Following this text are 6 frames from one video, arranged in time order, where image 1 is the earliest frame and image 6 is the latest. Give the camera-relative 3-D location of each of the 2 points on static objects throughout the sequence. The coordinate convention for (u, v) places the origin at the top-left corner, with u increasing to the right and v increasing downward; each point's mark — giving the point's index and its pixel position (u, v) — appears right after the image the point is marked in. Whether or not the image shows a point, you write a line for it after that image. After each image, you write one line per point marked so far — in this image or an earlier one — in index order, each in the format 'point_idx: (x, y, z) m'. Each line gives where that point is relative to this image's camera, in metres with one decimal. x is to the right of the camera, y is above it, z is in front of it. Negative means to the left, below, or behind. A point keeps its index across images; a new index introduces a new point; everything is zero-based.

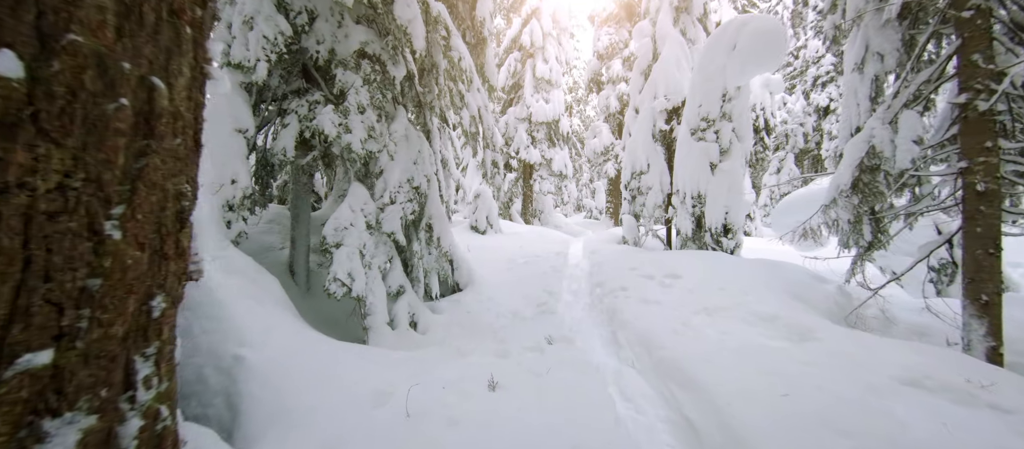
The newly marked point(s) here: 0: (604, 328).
0: (+1.4, -1.6, +5.7) m
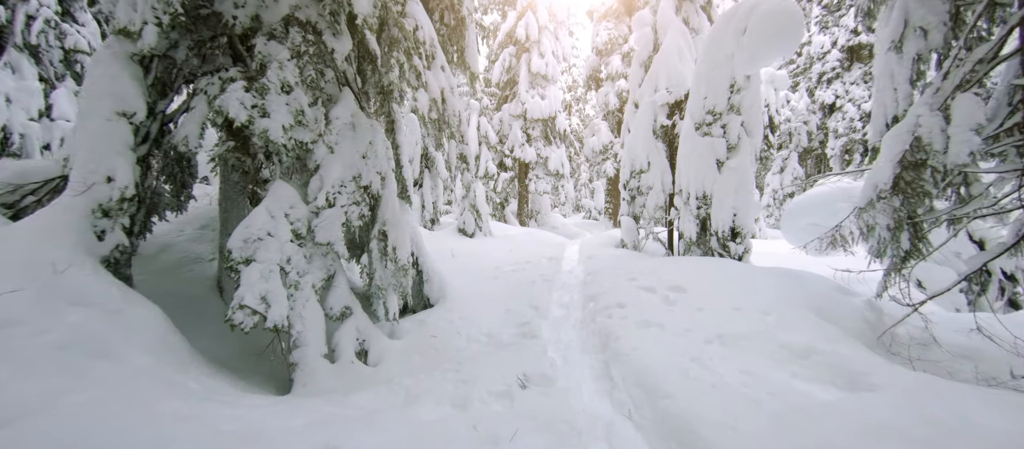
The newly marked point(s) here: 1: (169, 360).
0: (+1.0, -1.7, +4.7) m
1: (-2.7, -1.1, +3.0) m
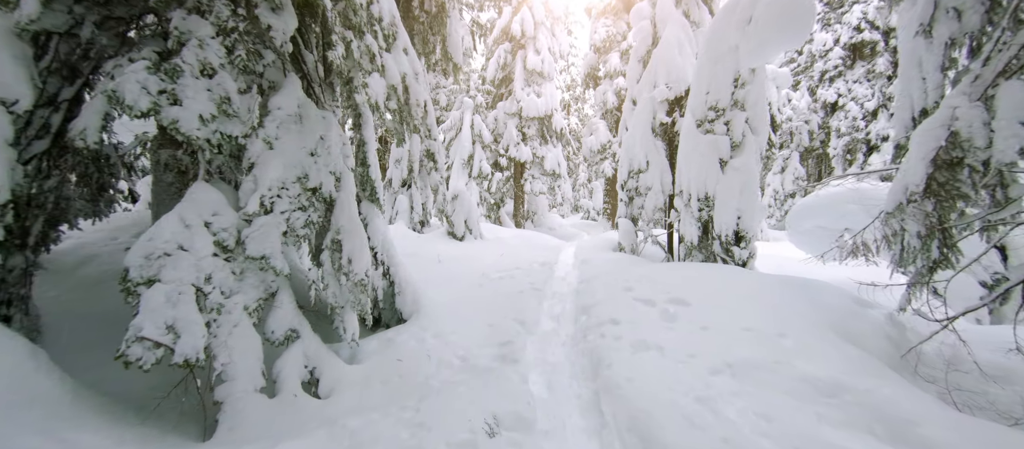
0: (+0.8, -1.7, +4.1) m
1: (-3.0, -1.2, +2.3) m
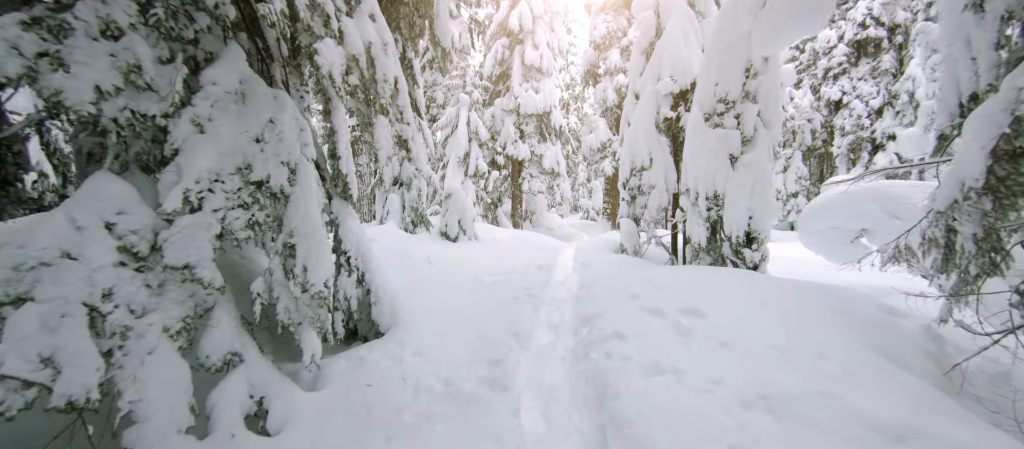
0: (+0.7, -1.8, +3.4) m
1: (-3.1, -1.2, +1.7) m
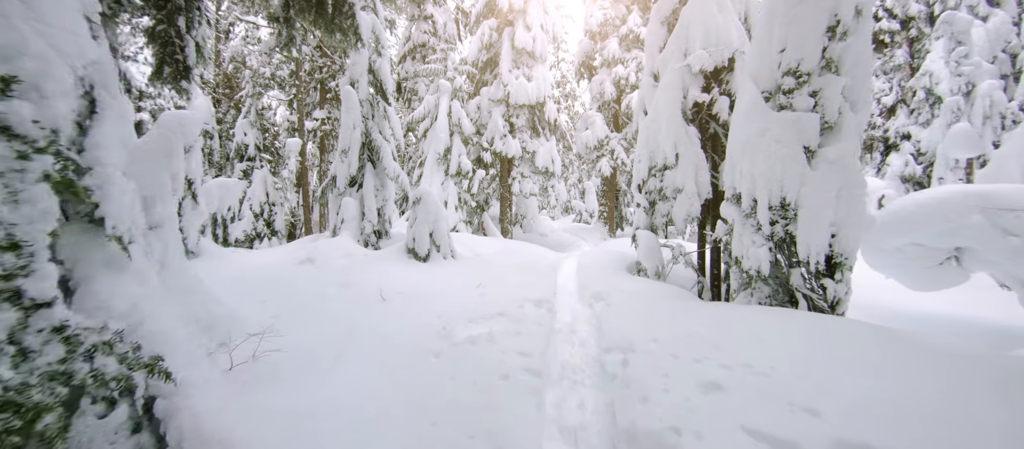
0: (+0.6, -2.1, +0.8) m
1: (-3.1, -1.5, -1.0) m
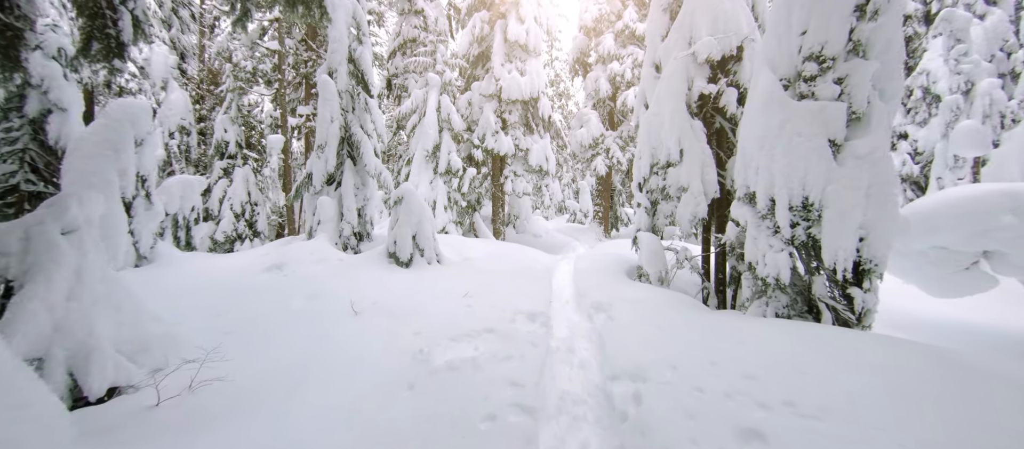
0: (+0.6, -2.1, +0.1) m
1: (-3.1, -1.6, -1.8) m
